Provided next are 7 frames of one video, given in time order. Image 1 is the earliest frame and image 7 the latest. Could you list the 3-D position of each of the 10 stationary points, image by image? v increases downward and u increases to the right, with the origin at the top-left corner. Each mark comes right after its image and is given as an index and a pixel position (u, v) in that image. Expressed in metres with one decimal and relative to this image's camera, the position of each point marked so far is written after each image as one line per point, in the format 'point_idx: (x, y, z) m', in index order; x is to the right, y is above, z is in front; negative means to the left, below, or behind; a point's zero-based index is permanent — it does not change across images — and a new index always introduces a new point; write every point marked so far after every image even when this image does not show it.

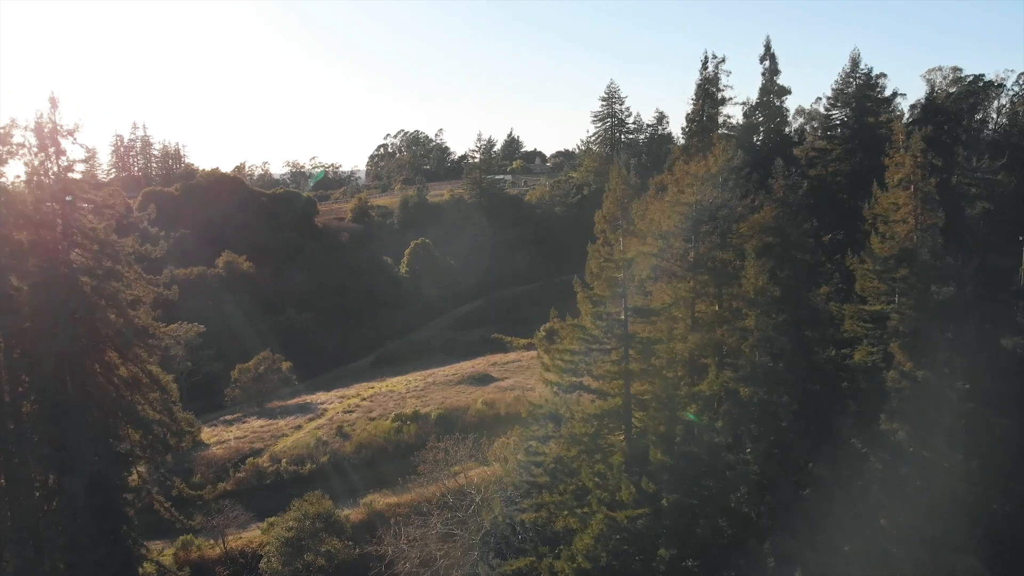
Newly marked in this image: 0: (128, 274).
0: (-6.4, +0.2, +13.9) m
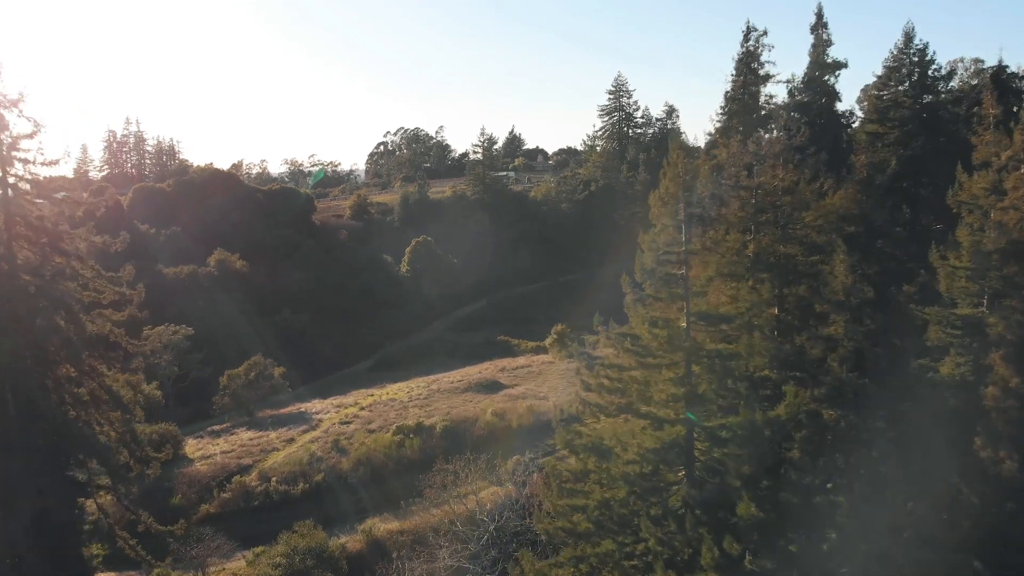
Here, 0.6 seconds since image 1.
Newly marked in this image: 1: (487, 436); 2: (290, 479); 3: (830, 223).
0: (-6.1, +0.2, +11.8) m
1: (-0.6, -3.6, +19.9) m
2: (-4.9, -4.2, +18.4) m
3: (+4.3, +0.9, +11.1) m
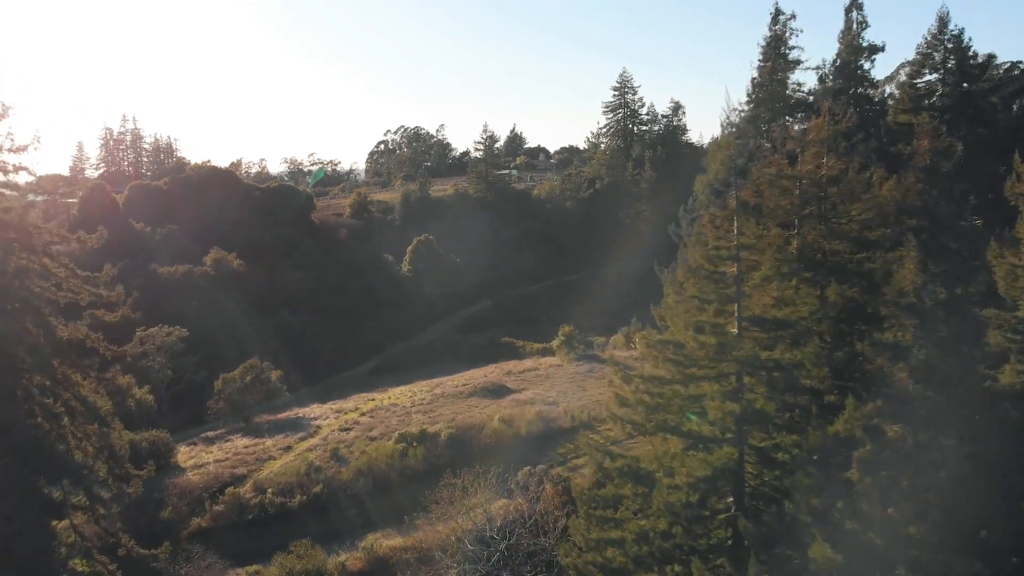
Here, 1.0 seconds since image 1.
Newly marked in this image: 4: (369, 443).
0: (-5.9, +0.2, +10.8) m
1: (-0.4, -3.6, +18.9) m
2: (-4.7, -4.2, +17.3) m
3: (+4.5, +0.9, +10.1) m
4: (-3.3, -3.6, +19.3) m
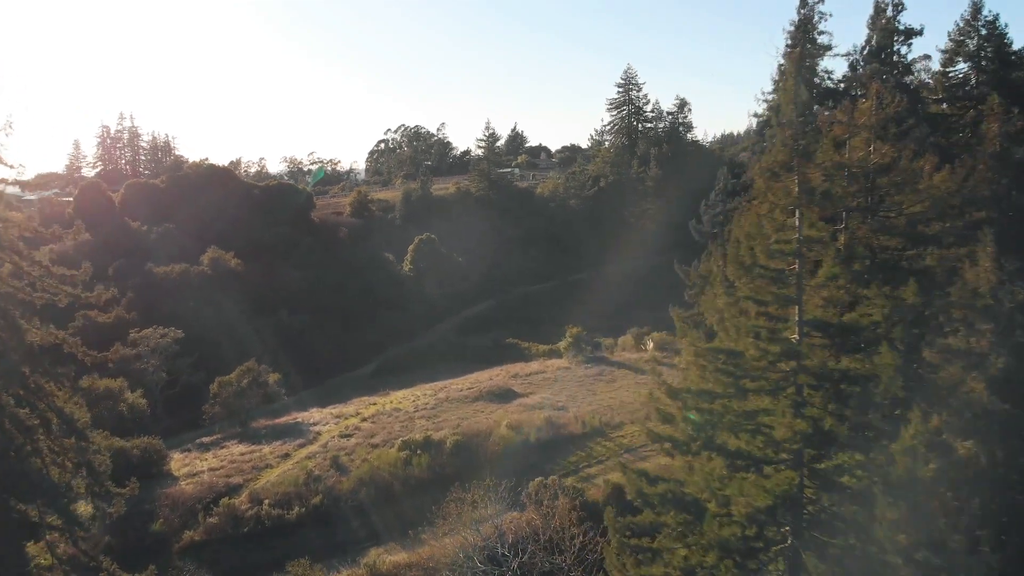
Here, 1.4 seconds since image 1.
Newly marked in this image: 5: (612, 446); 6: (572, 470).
0: (-5.7, +0.2, +9.9) m
1: (-0.2, -3.6, +18.0) m
2: (-4.5, -4.2, +16.4) m
3: (+4.7, +0.9, +9.2) m
4: (-3.1, -3.6, +18.4) m
5: (+2.2, -3.5, +18.3) m
6: (+1.2, -3.8, +17.3) m
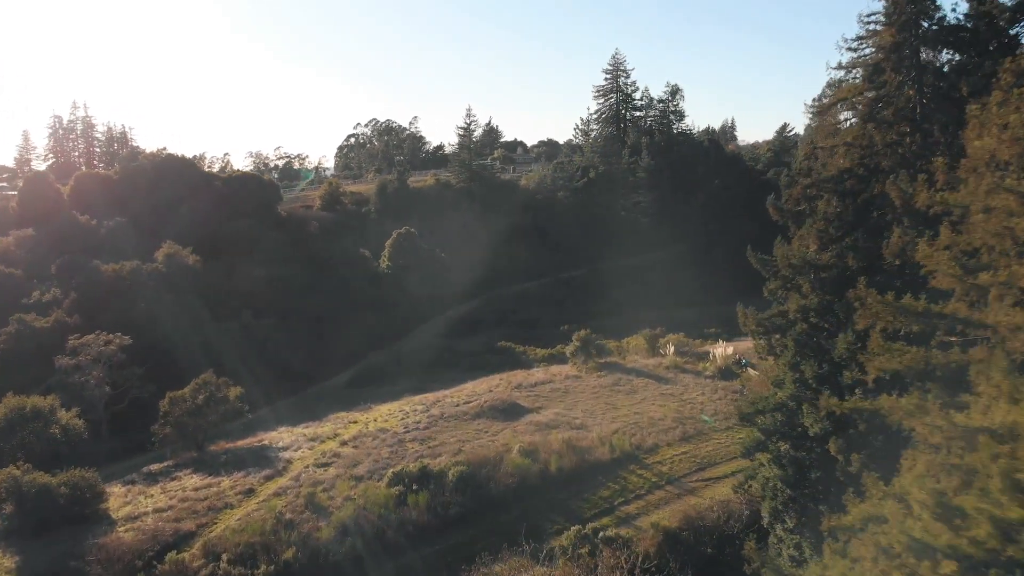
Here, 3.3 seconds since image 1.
0: (-5.1, +0.3, +6.4) m
1: (+0.1, -3.5, +14.6) m
2: (-4.1, -4.2, +12.9) m
3: (+5.3, +1.0, +6.0) m
4: (-2.8, -3.6, +15.0) m
5: (+2.5, -3.5, +15.1) m
6: (+1.6, -3.7, +14.0) m
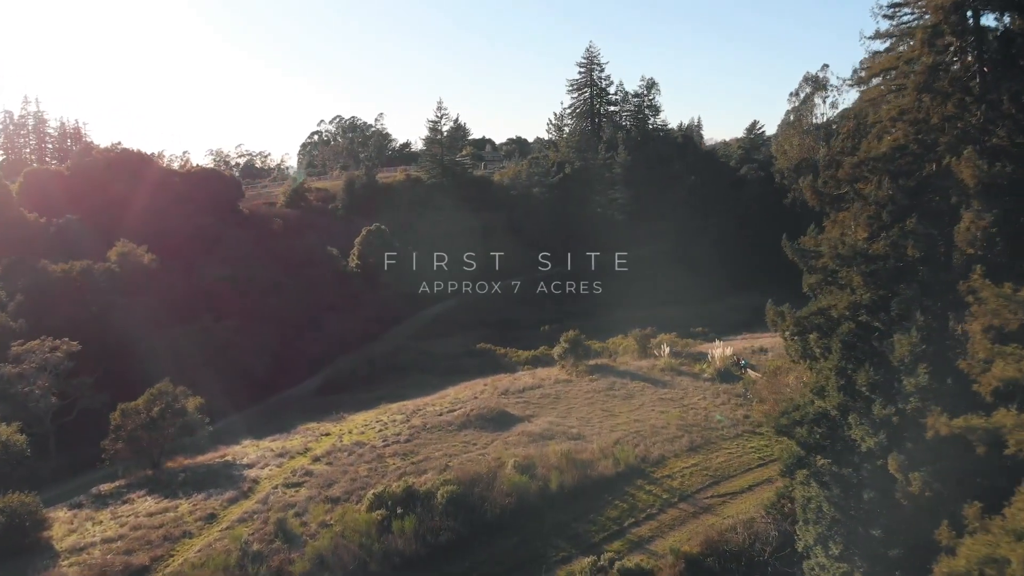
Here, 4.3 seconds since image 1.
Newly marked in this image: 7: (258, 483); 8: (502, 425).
0: (-4.8, +0.3, +4.6) m
1: (0.0, -3.5, +13.1) m
2: (-4.1, -4.2, +11.2) m
3: (+5.5, +1.0, +4.7) m
4: (-2.9, -3.5, +13.3) m
5: (+2.4, -3.4, +13.6) m
6: (+1.5, -3.7, +12.5) m
7: (-4.8, -3.6, +15.5) m
8: (-0.2, -2.8, +17.0) m
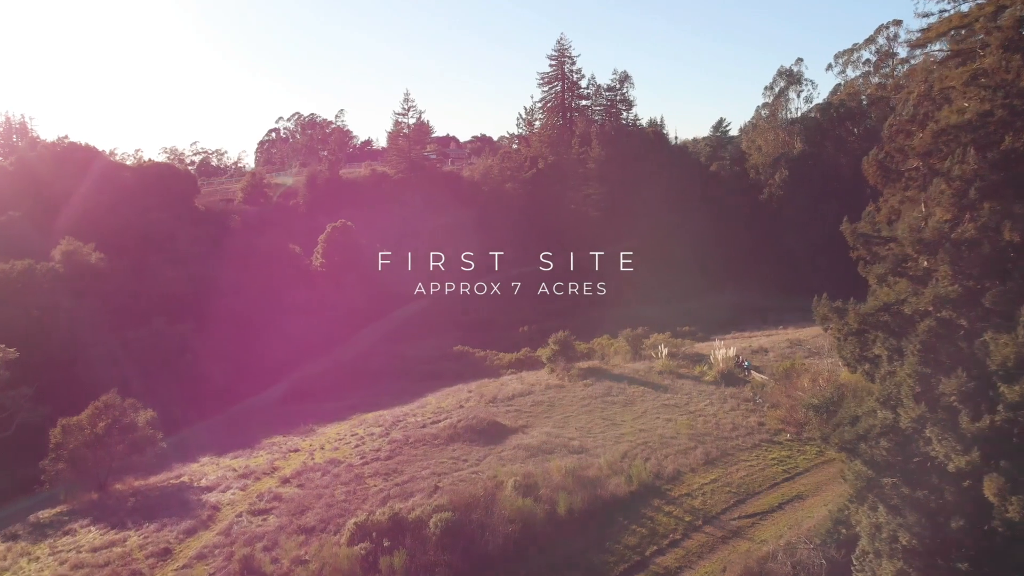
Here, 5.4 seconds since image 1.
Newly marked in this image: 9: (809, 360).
0: (-4.4, +0.3, +2.7) m
1: (+0.1, -3.4, +11.4) m
2: (-3.9, -4.1, +9.3) m
3: (+6.0, +1.1, +3.2) m
4: (-2.8, -3.5, +11.5) m
5: (+2.4, -3.3, +12.0) m
6: (+1.6, -3.6, +10.8) m
7: (-4.8, -3.6, +13.6) m
8: (-0.3, -2.8, +15.3) m
9: (+6.8, -1.7, +19.1) m
